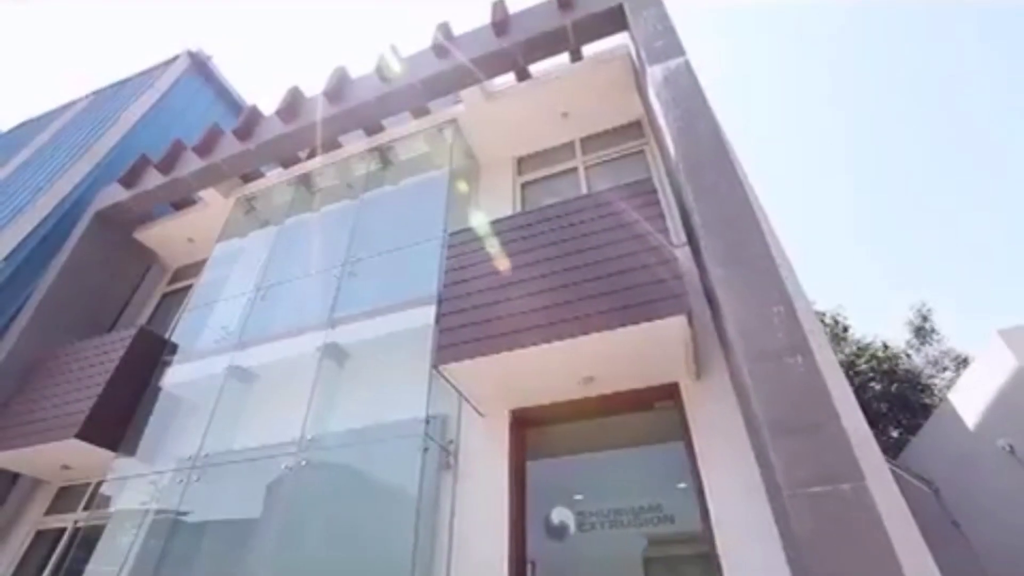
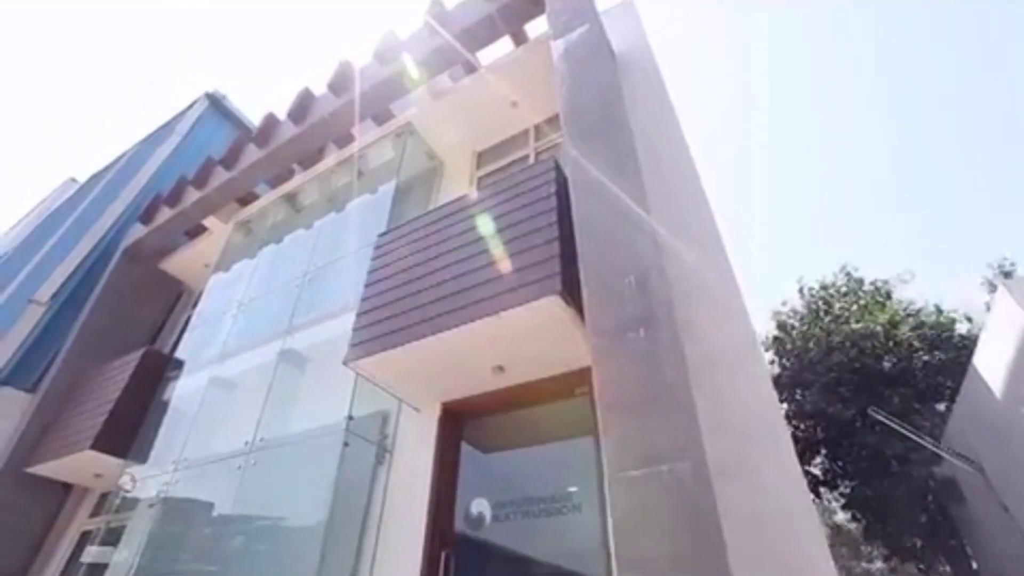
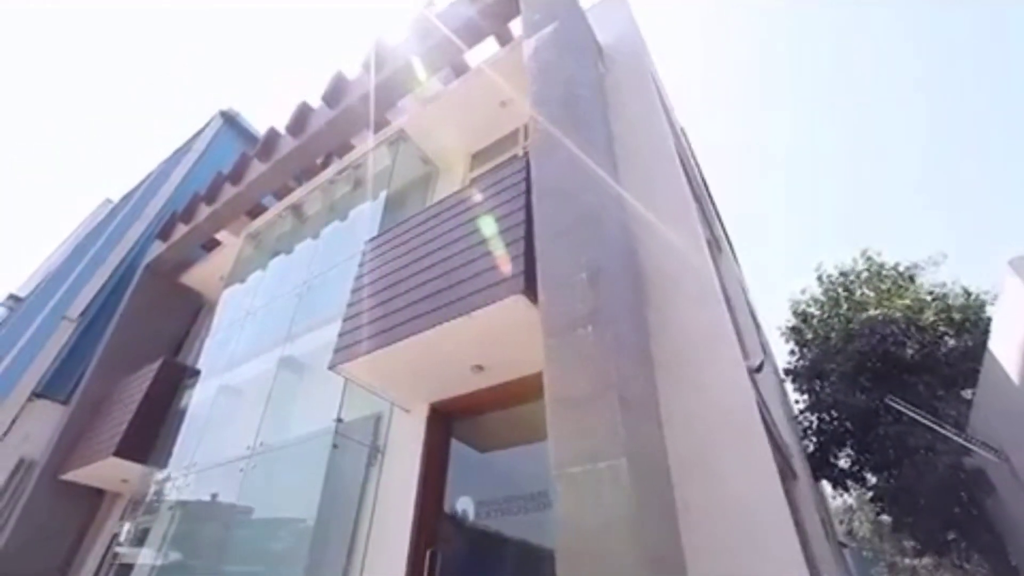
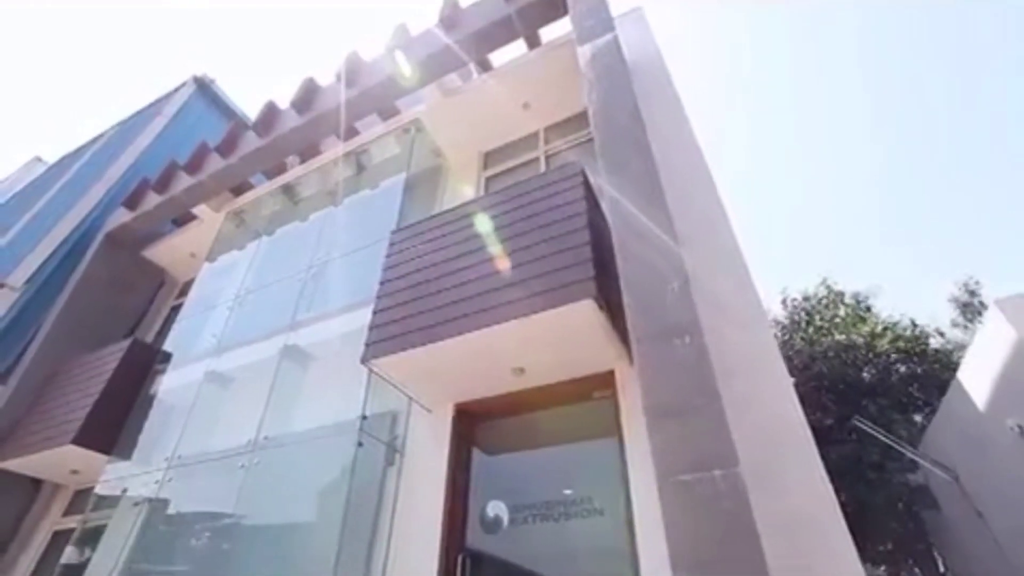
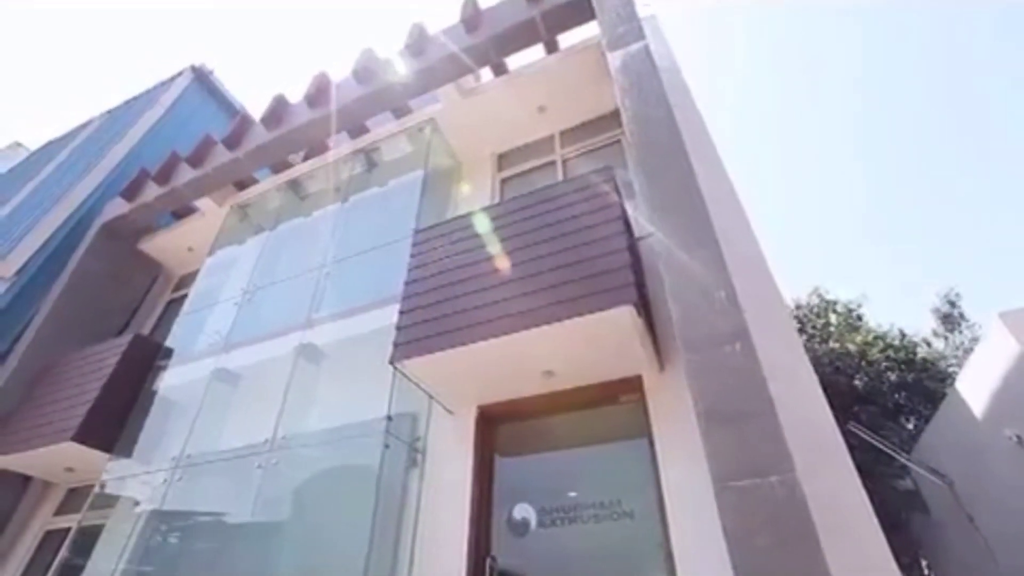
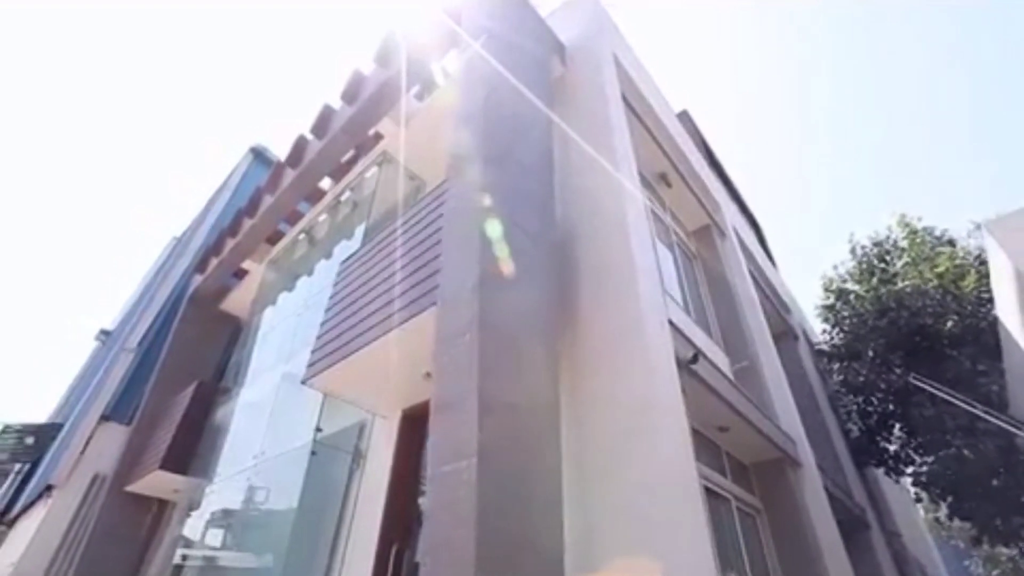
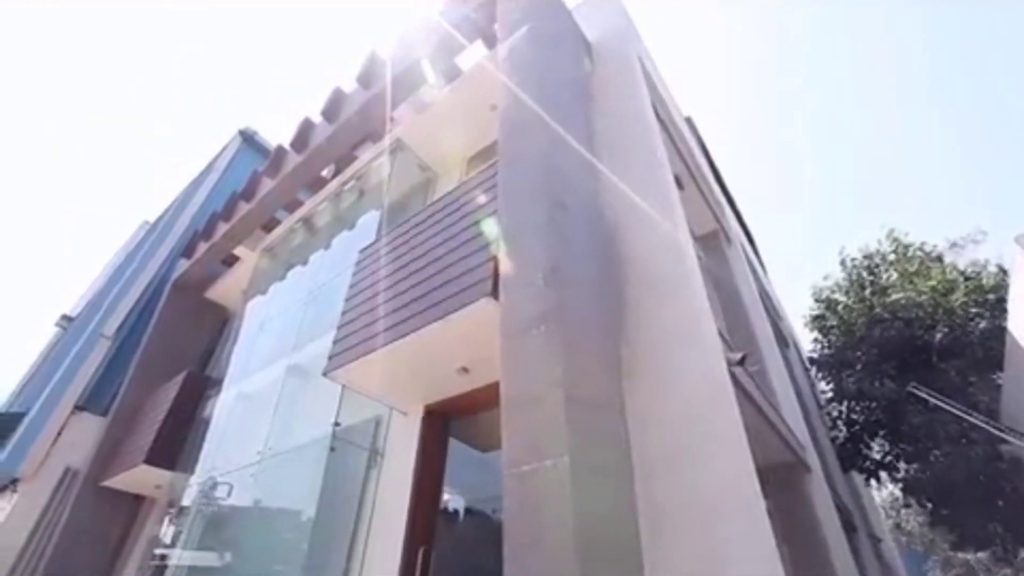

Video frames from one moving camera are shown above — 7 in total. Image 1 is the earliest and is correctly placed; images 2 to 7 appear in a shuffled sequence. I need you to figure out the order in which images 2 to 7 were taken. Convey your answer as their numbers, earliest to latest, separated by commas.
5, 4, 2, 3, 7, 6
